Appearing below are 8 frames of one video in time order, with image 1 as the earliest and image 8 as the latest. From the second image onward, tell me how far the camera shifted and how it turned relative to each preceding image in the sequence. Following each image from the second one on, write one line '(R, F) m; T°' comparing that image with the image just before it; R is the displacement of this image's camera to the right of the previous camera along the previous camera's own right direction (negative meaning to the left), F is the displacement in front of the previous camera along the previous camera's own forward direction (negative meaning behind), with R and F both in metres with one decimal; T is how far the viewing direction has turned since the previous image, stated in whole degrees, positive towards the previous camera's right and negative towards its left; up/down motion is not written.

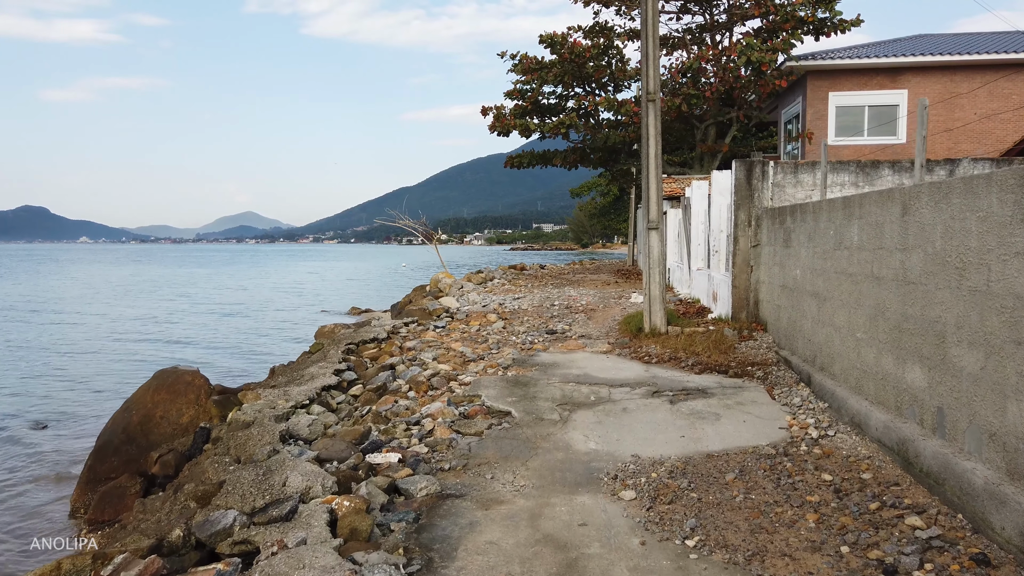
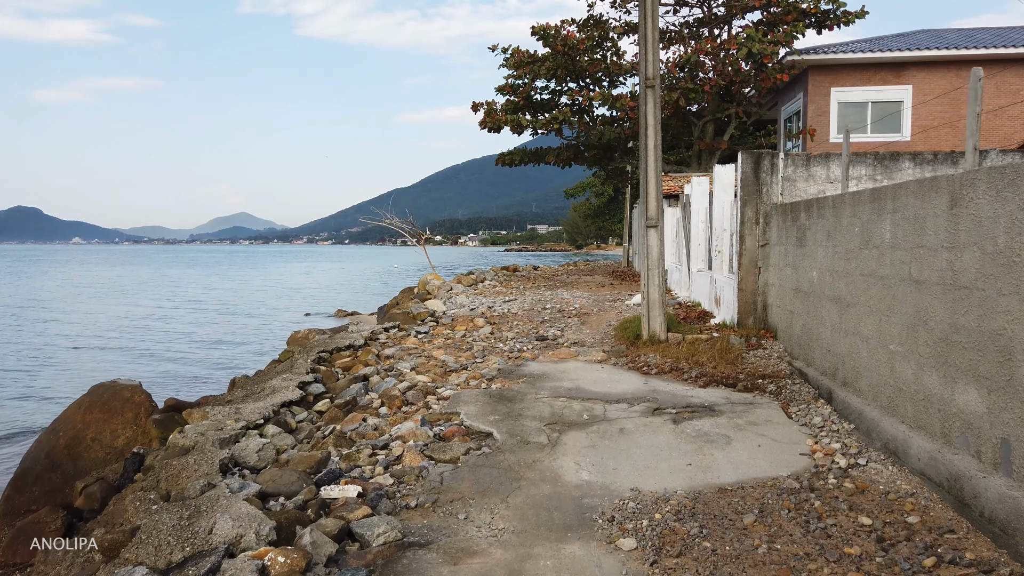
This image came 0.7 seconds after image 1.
(+0.1, +0.9) m; 0°
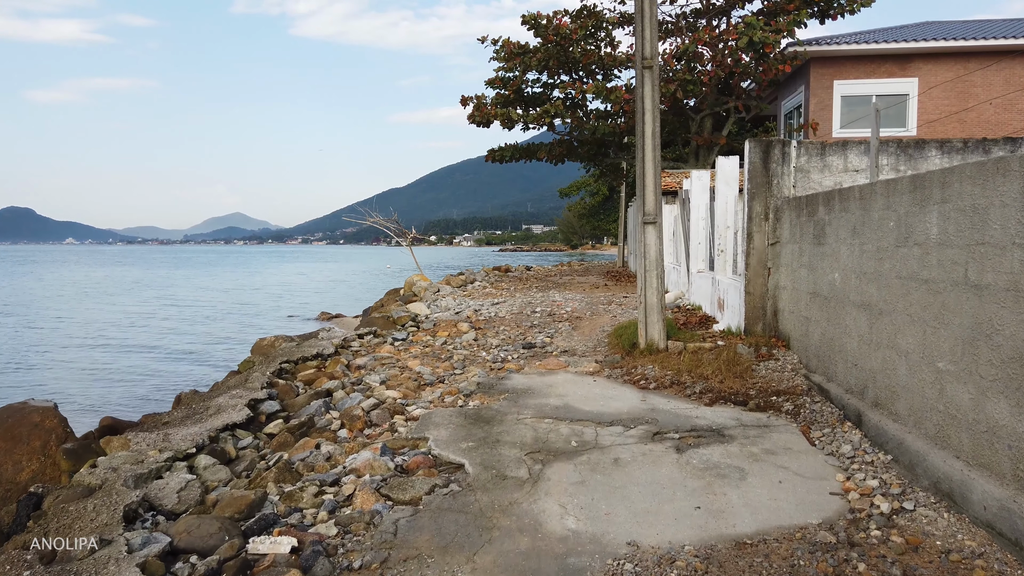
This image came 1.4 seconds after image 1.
(+0.2, +1.0) m; 0°
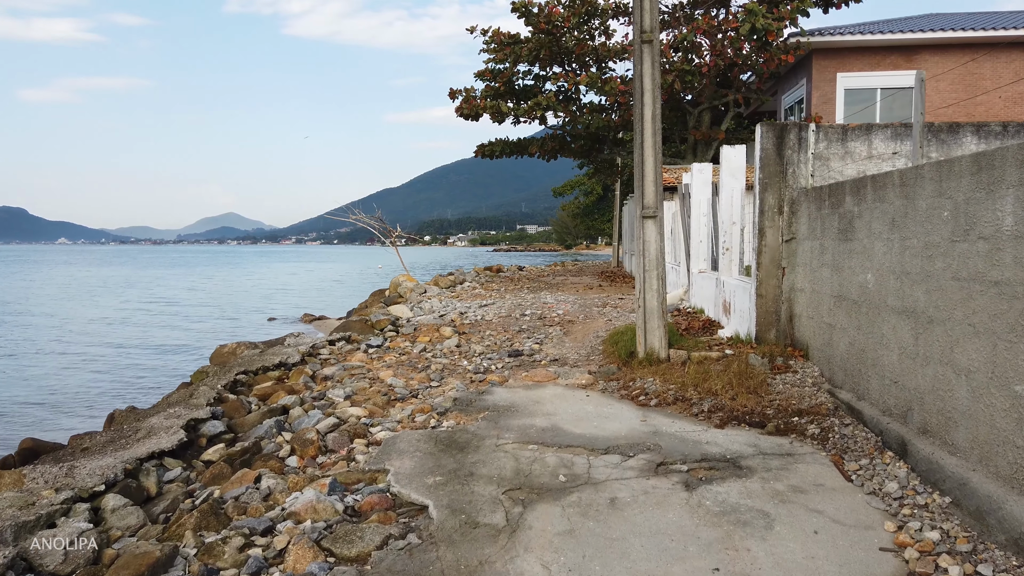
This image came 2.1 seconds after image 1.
(+0.1, +1.0) m; 0°
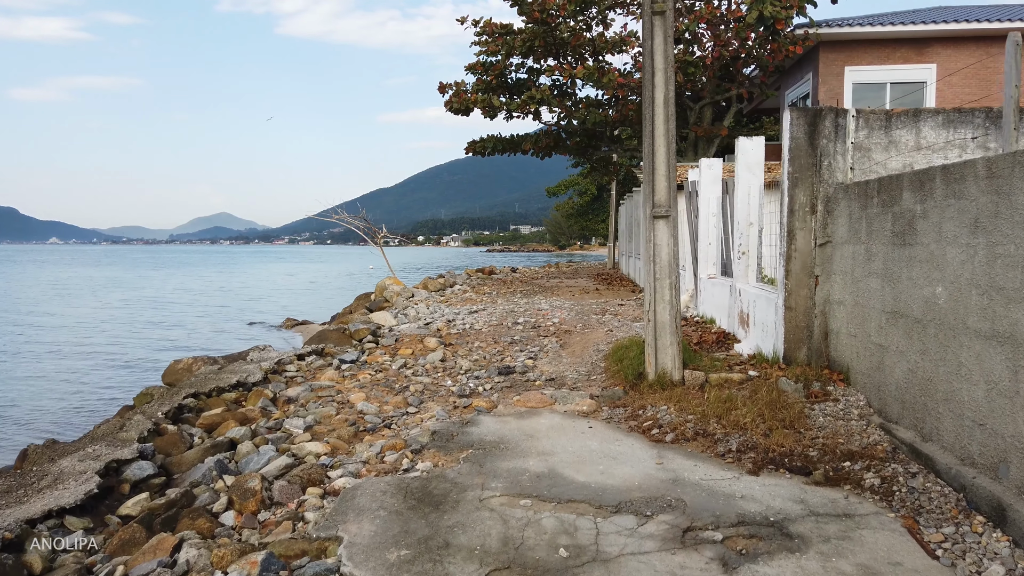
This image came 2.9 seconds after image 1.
(0.0, +1.1) m; 0°
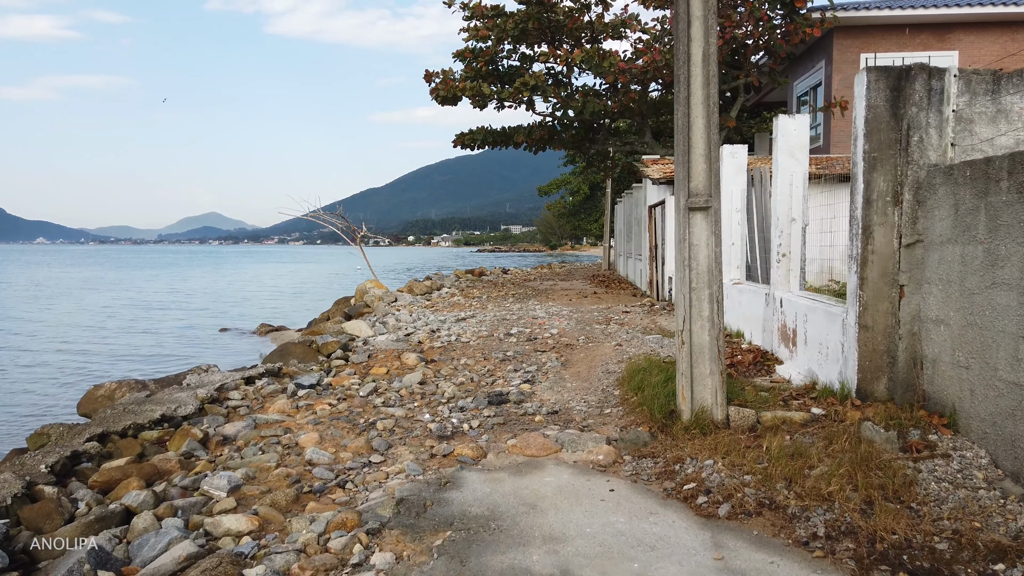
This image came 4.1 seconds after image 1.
(0.0, +1.6) m; +1°
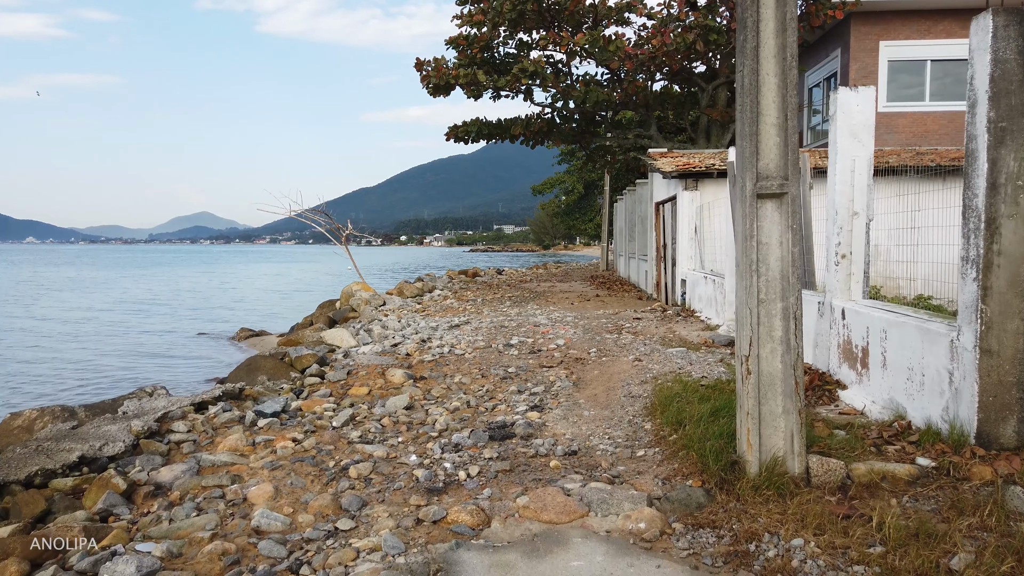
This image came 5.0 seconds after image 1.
(-0.1, +1.3) m; +1°
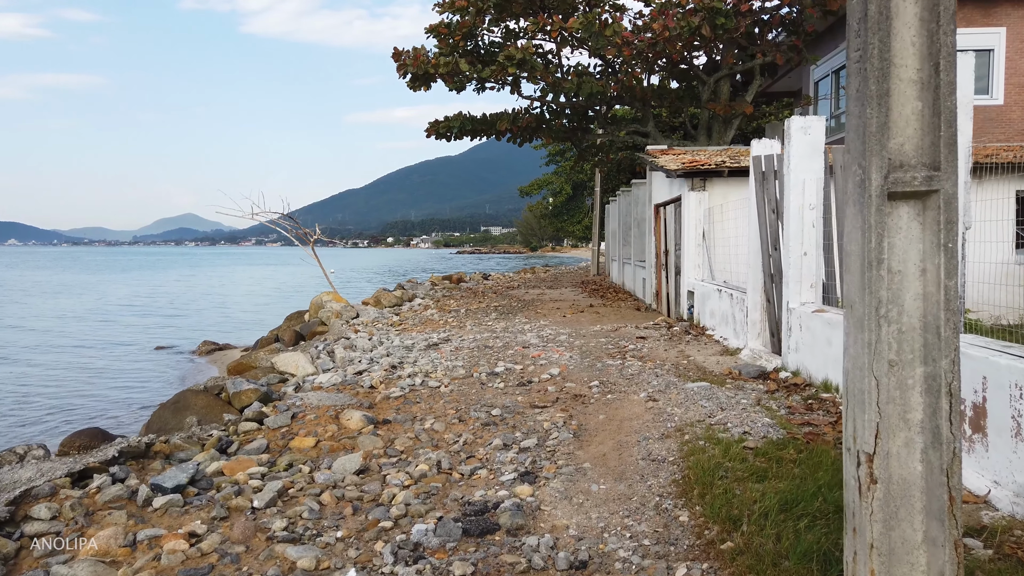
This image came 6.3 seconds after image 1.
(0.0, +1.6) m; +1°
